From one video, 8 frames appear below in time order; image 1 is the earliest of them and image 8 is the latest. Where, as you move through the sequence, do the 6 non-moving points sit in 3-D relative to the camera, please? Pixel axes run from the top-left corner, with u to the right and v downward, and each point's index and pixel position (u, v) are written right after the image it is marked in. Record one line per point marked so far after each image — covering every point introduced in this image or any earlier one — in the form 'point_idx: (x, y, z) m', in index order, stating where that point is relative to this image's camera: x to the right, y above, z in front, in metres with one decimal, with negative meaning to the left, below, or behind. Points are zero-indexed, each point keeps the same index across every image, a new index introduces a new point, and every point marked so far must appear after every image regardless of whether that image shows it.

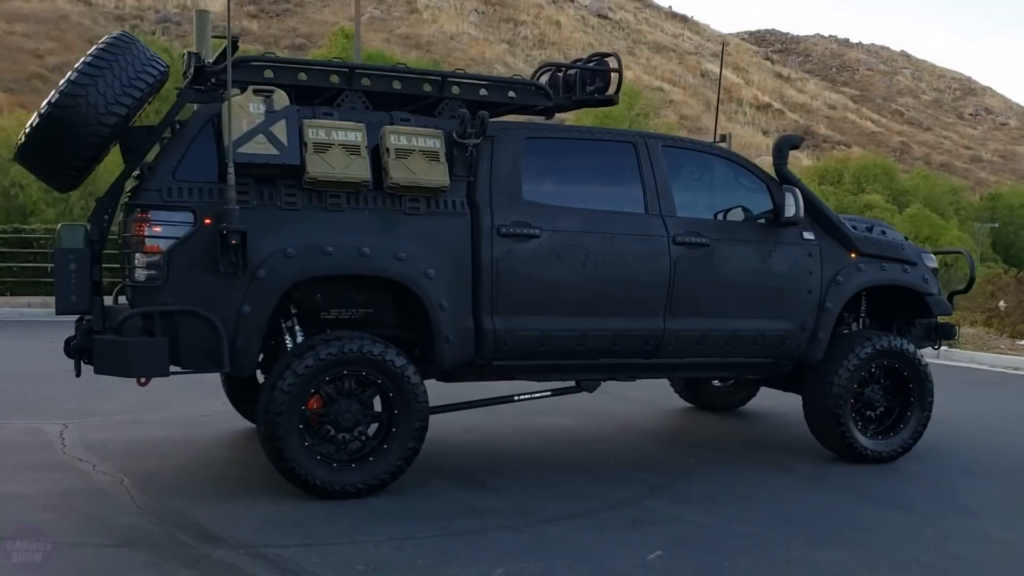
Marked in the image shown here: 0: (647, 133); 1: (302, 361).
0: (+0.9, +1.0, +6.3) m
1: (-1.1, -0.4, +5.2) m
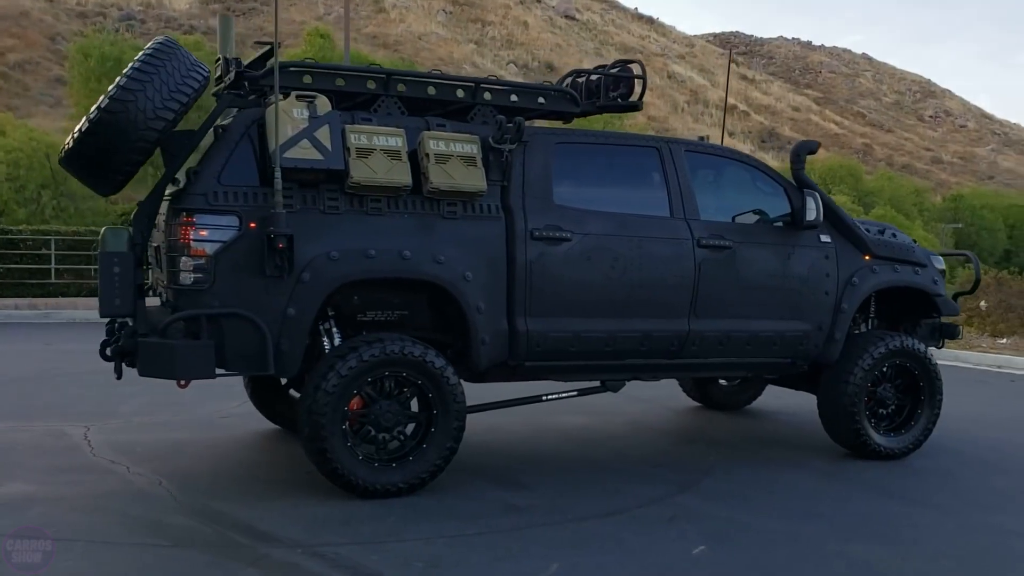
0: (+1.0, +1.0, +6.5) m
1: (-0.9, -0.4, +5.3) m
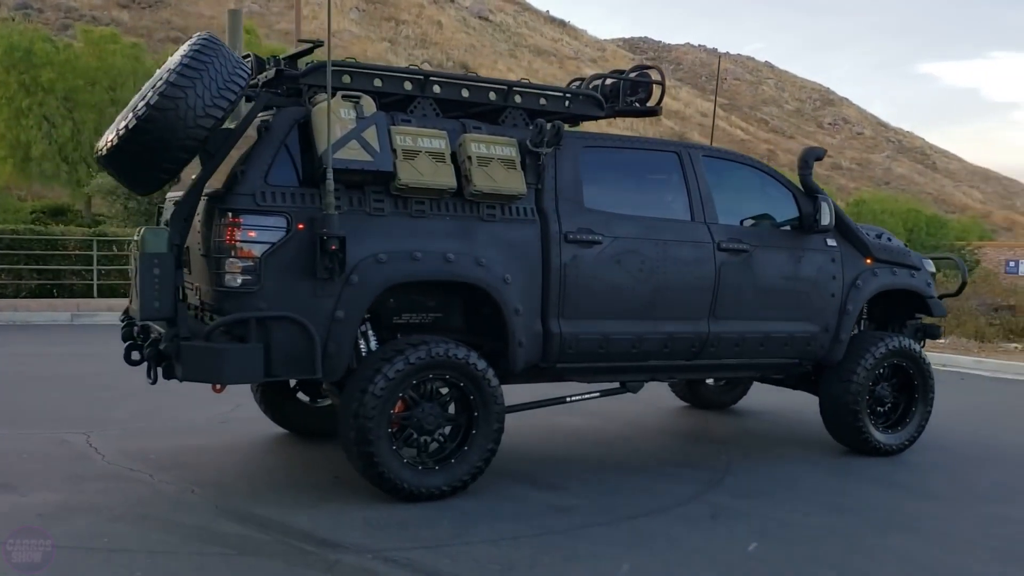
0: (+1.2, +1.0, +6.6) m
1: (-0.6, -0.4, +5.3) m
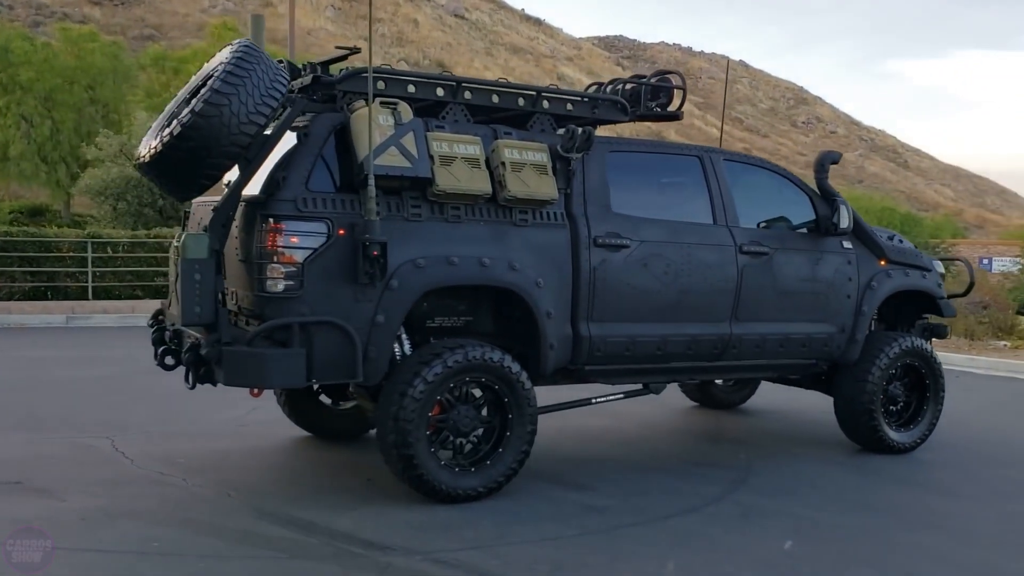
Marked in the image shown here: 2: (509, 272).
0: (+1.3, +0.9, +6.7) m
1: (-0.4, -0.4, +5.3) m
2: (0.0, +0.1, +5.6) m
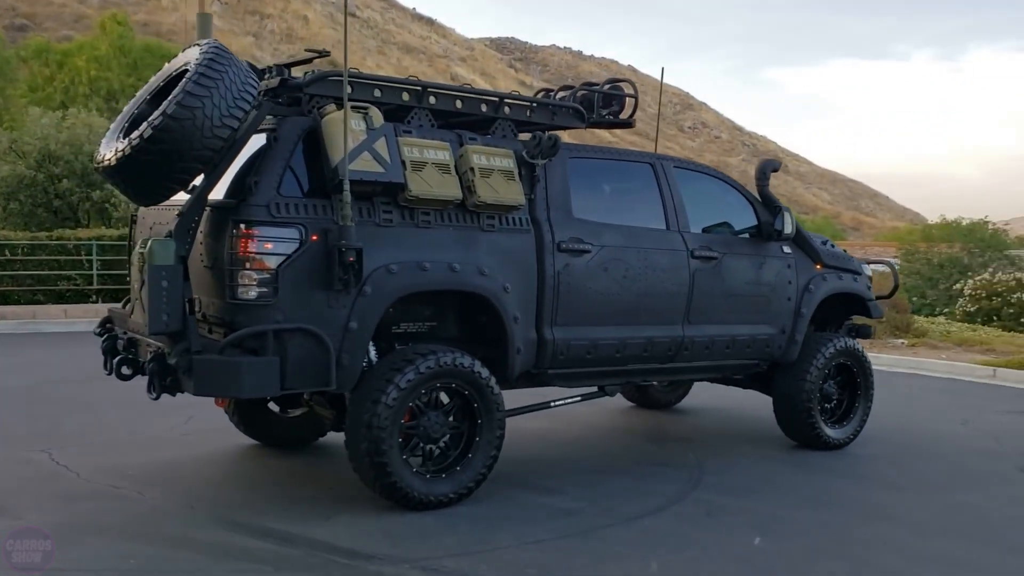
0: (+1.0, +0.9, +6.9) m
1: (-0.6, -0.5, +5.3) m
2: (-0.2, +0.1, +5.6) m
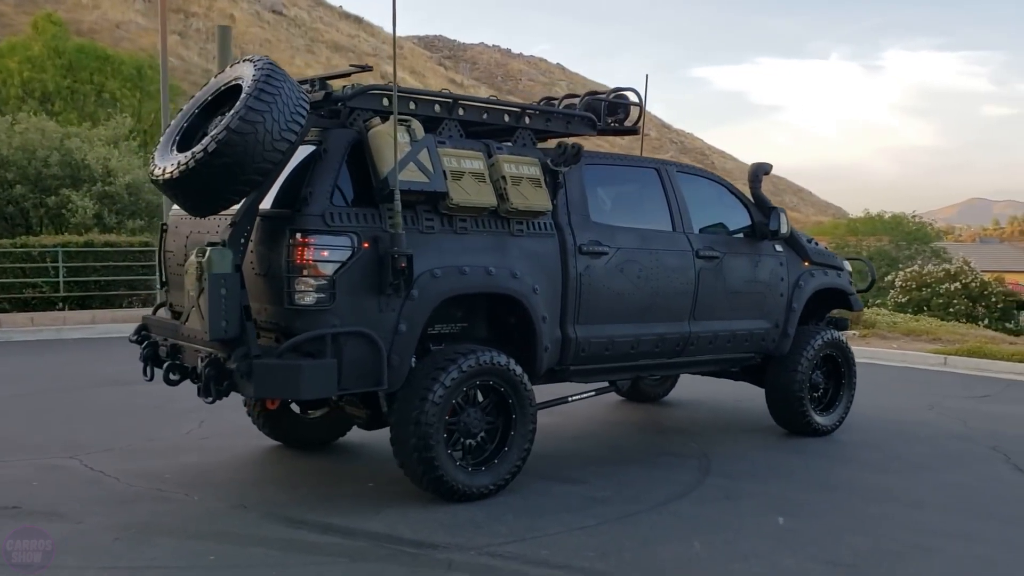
0: (+1.1, +0.9, +7.2) m
1: (-0.4, -0.5, +5.6) m
2: (0.0, +0.1, +5.9) m
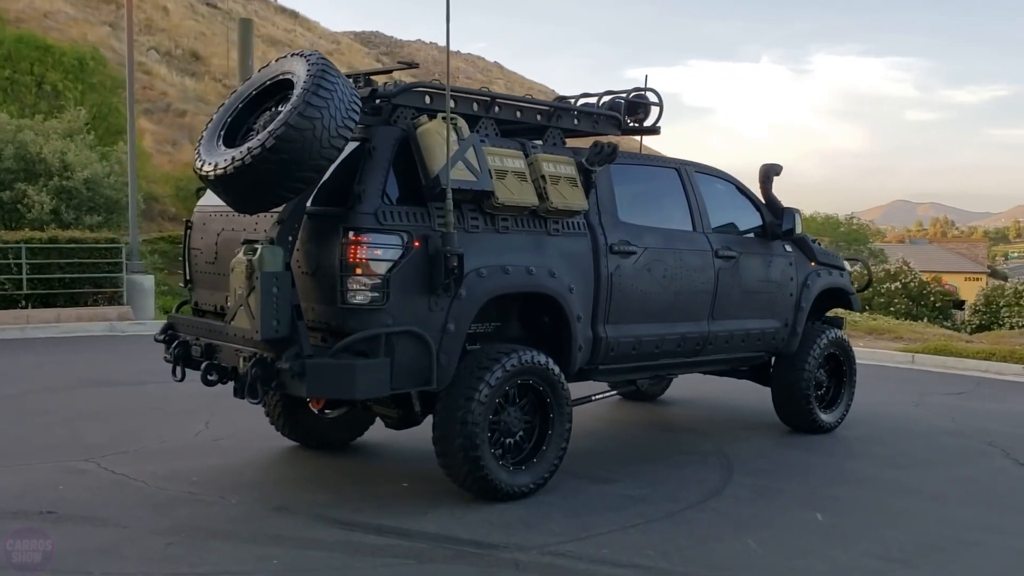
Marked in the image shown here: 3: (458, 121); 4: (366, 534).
0: (+1.2, +0.9, +7.3) m
1: (-0.1, -0.5, +5.6) m
2: (+0.2, +0.1, +5.9) m
3: (-0.3, +0.9, +5.5) m
4: (-0.7, -1.2, +5.1) m
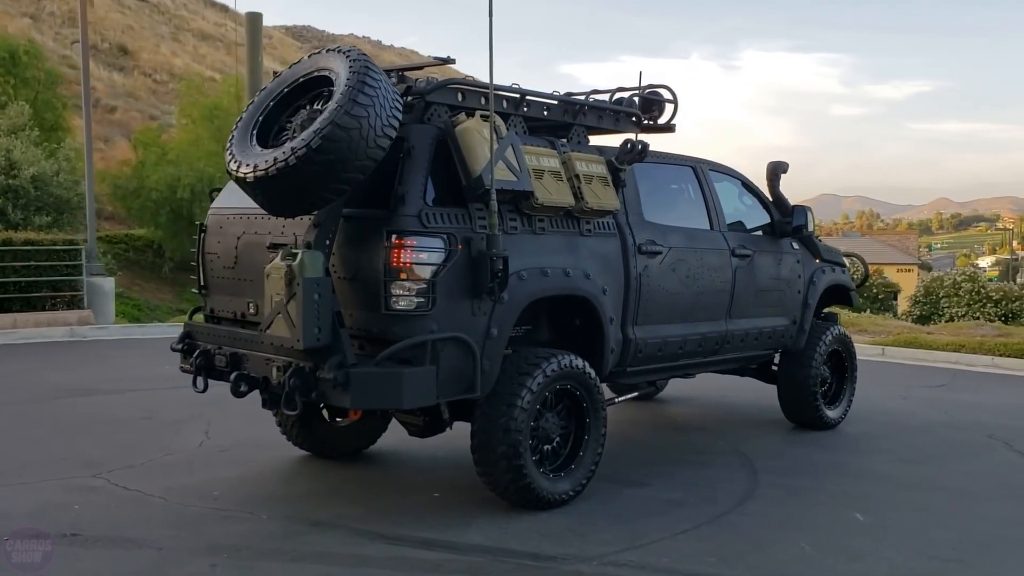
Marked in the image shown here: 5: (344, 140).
0: (+1.3, +0.9, +7.2) m
1: (+0.1, -0.5, +5.4) m
2: (+0.4, 0.0, +5.8) m
3: (-0.1, +0.9, +5.4) m
4: (-0.5, -1.3, +4.9) m
5: (-0.8, +0.7, +4.6) m
